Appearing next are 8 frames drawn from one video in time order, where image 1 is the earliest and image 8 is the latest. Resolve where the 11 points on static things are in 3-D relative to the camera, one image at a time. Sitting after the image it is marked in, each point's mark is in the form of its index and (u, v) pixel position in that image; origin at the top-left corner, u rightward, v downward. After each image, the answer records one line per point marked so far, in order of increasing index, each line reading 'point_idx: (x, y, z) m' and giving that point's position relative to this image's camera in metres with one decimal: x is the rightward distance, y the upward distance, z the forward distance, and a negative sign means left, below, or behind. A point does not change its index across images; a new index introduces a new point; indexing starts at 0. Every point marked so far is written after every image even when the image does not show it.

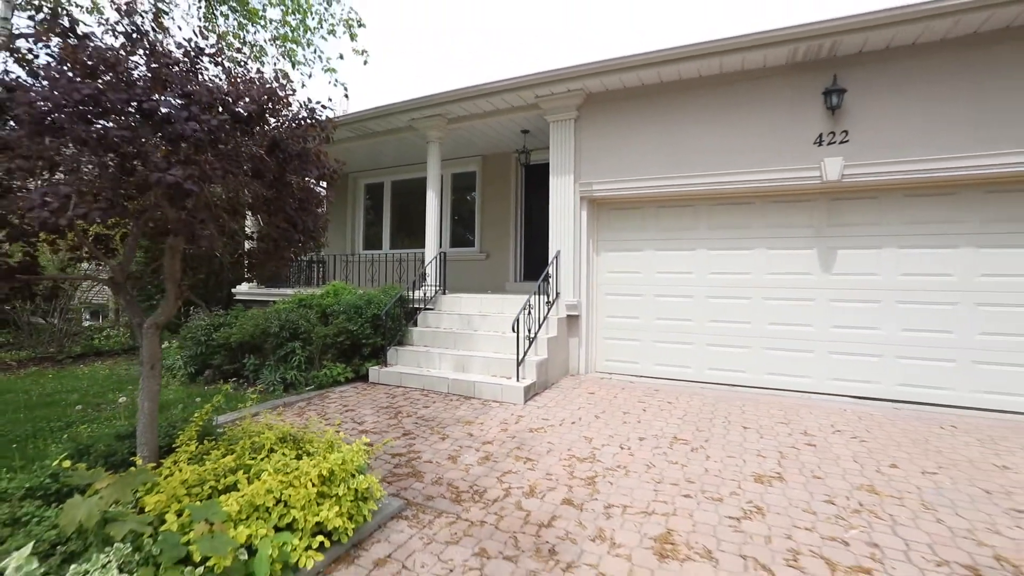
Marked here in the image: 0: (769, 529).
0: (+1.4, -1.3, +2.7) m
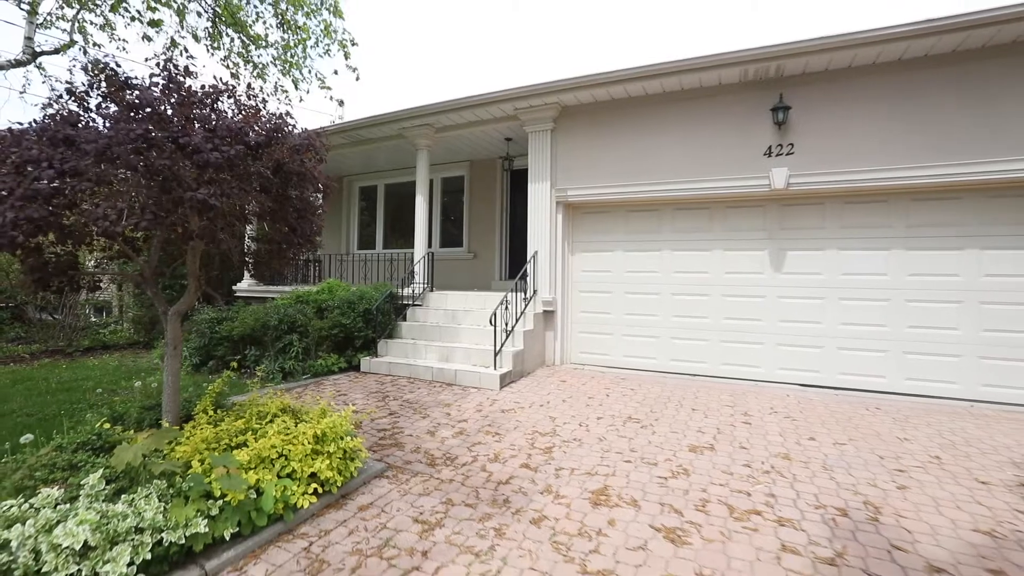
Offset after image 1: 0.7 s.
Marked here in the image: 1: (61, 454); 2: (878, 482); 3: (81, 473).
0: (+1.2, -1.3, +3.2) m
1: (-2.4, -0.9, +2.7) m
2: (+2.4, -1.3, +3.2) m
3: (-2.2, -0.9, +2.6) m
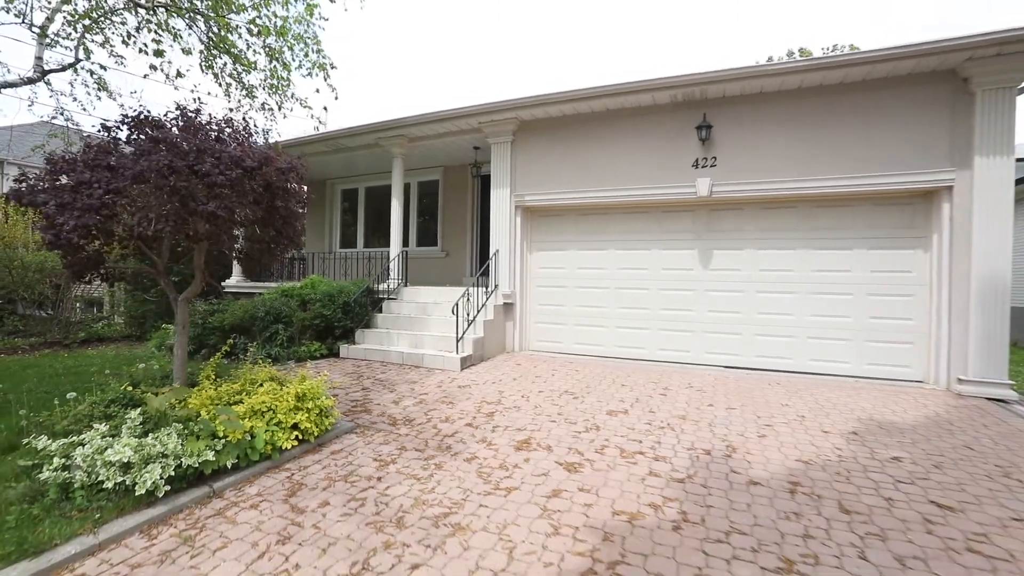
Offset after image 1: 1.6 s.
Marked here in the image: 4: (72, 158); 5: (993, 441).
0: (+0.7, -1.2, +4.0) m
1: (-2.9, -0.8, +3.4) m
2: (+2.0, -1.2, +4.1) m
3: (-2.7, -0.9, +3.3) m
4: (-3.0, +0.9, +3.5) m
5: (+3.8, -1.2, +3.9) m
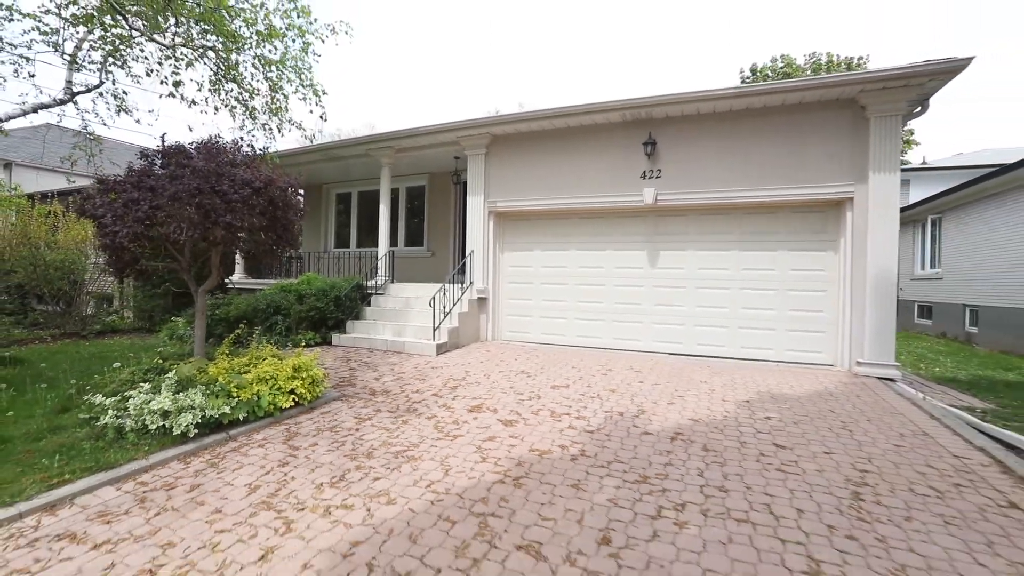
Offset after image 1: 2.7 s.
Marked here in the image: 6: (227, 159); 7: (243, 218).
0: (+0.3, -1.1, +5.0) m
1: (-3.3, -0.8, +4.4) m
2: (+1.5, -1.2, +5.0) m
3: (-3.1, -0.8, +4.3) m
4: (-3.5, +0.9, +4.4) m
5: (+3.4, -1.2, +4.9) m
6: (-2.7, +1.2, +4.6) m
7: (-2.4, +0.6, +4.5) m
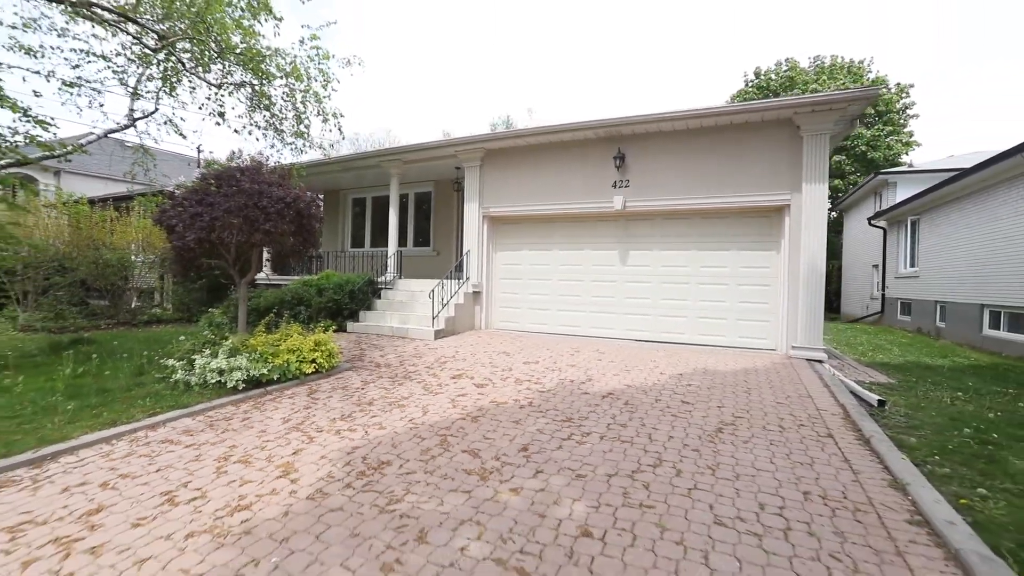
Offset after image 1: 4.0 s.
0: (0.0, -1.1, +6.2) m
1: (-3.6, -0.7, +5.7) m
2: (+1.2, -1.1, +6.2) m
3: (-3.4, -0.7, +5.6) m
4: (-3.8, +1.0, +5.7) m
5: (+3.1, -1.1, +5.9) m
6: (-3.0, +1.3, +5.9) m
7: (-2.8, +0.7, +5.7) m
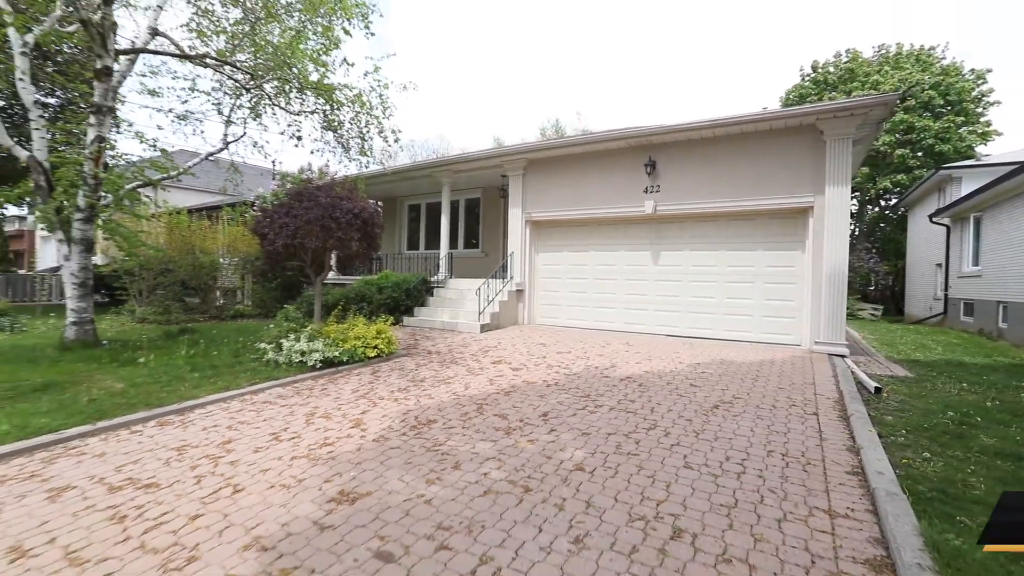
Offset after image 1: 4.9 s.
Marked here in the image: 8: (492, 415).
0: (+0.4, -1.0, +7.0) m
1: (-3.2, -0.6, +6.9) m
2: (+1.7, -1.0, +6.8) m
3: (-3.0, -0.7, +6.7) m
4: (-3.3, +1.1, +6.9) m
5: (+3.5, -1.0, +6.4) m
6: (-2.5, +1.4, +7.0) m
7: (-2.3, +0.8, +6.8) m
8: (-0.2, -1.2, +4.5) m
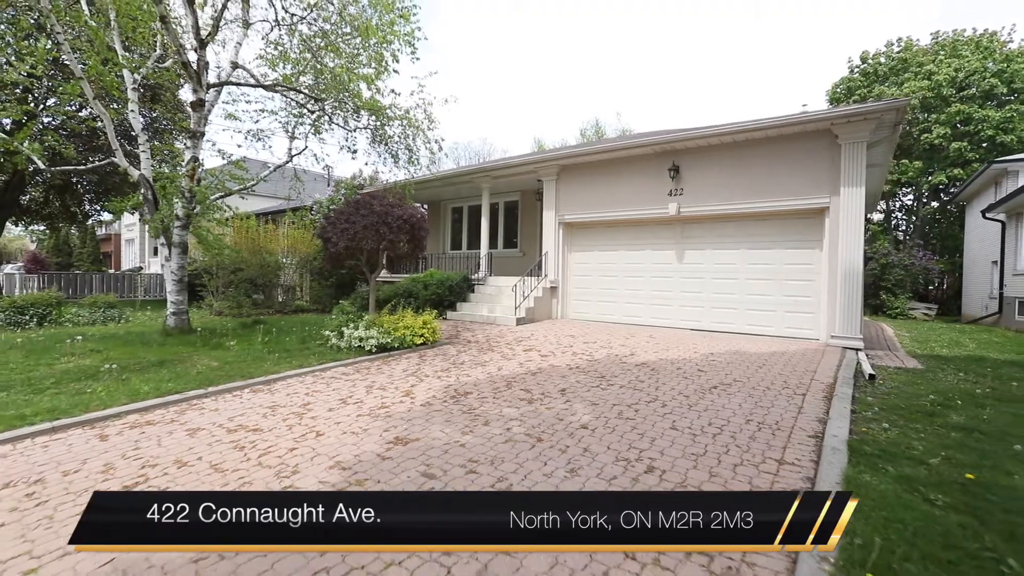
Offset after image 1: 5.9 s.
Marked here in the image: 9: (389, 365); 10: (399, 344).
0: (+0.9, -1.0, +7.7) m
1: (-2.7, -0.6, +8.0) m
2: (+2.1, -1.0, +7.5) m
3: (-2.5, -0.6, +7.8) m
4: (-2.8, +1.2, +8.0) m
5: (+3.9, -1.0, +6.9) m
6: (-2.0, +1.4, +8.0) m
7: (-1.8, +0.8, +7.9) m
8: (+0.1, -1.1, +5.4) m
9: (-1.7, -1.0, +6.5) m
10: (-1.7, -0.9, +7.4) m
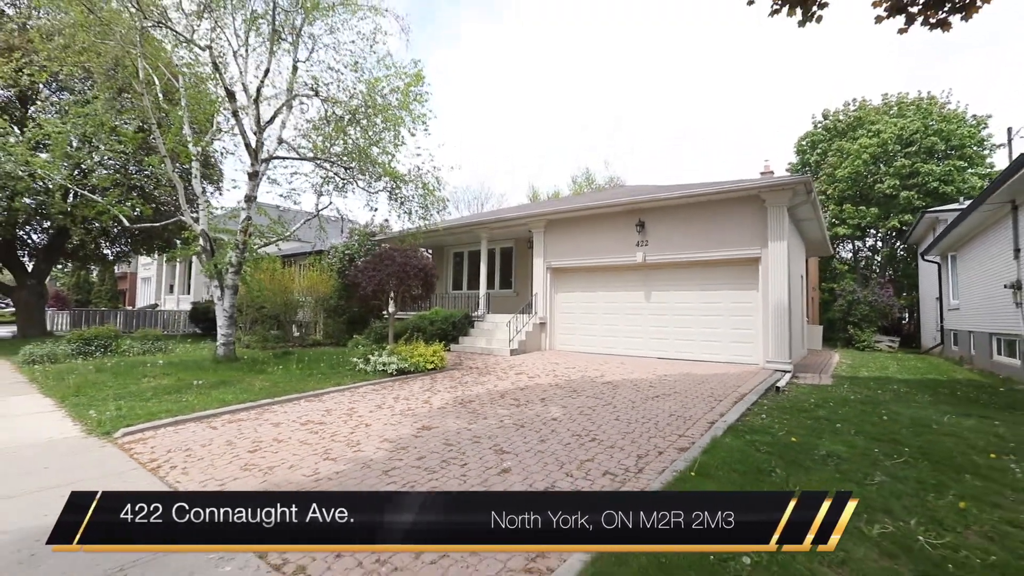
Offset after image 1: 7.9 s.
0: (+0.8, -1.6, +9.5) m
1: (-2.8, -1.3, +9.7) m
2: (+2.0, -1.6, +9.2) m
3: (-2.6, -1.3, +9.5) m
4: (-3.0, +0.4, +9.9) m
5: (+3.8, -1.6, +8.6) m
6: (-2.2, +0.7, +9.9) m
7: (-2.0, +0.1, +9.7) m
8: (0.0, -1.6, +7.1) m
9: (-1.8, -1.6, +8.2) m
10: (-1.9, -1.5, +9.2) m
